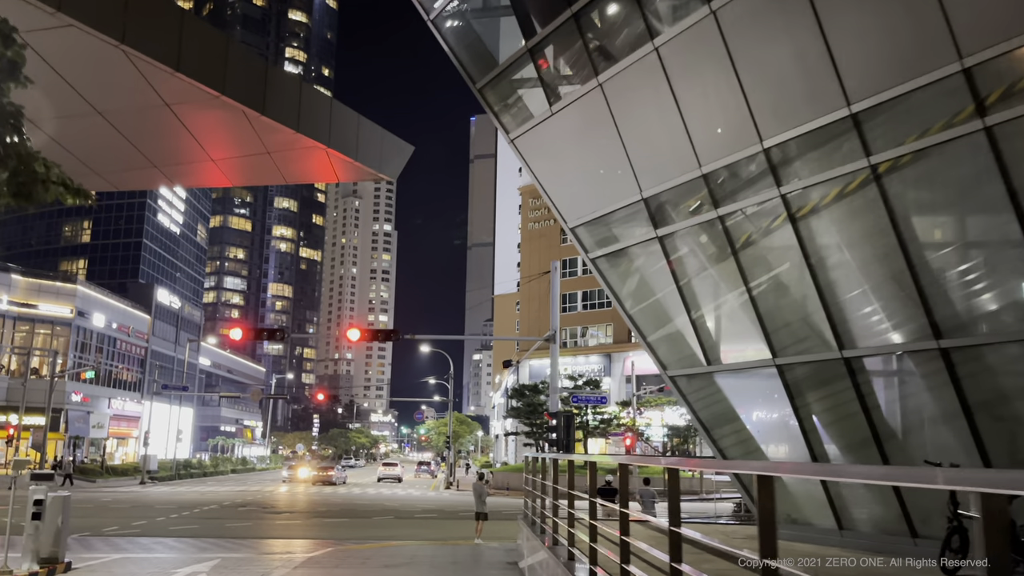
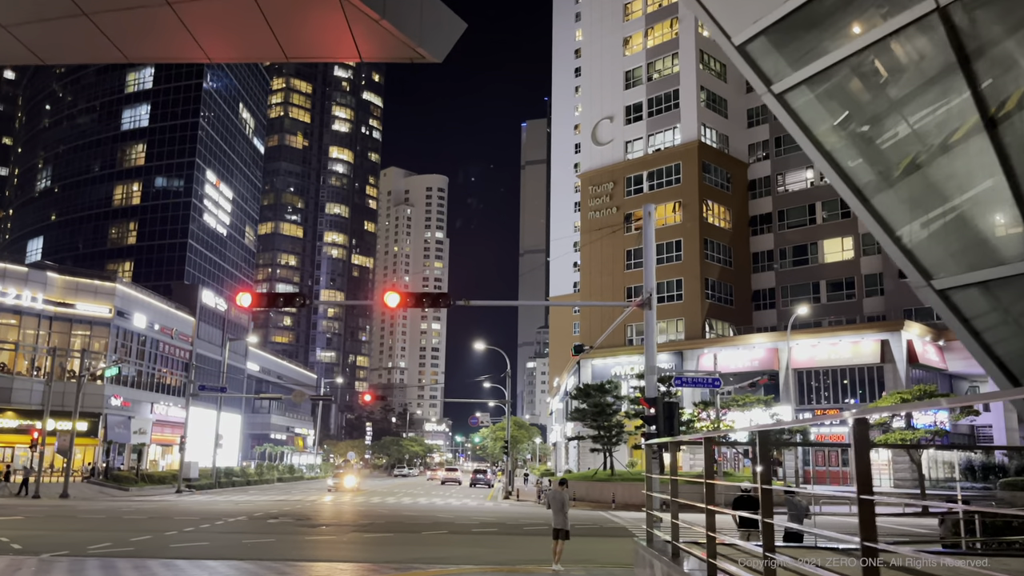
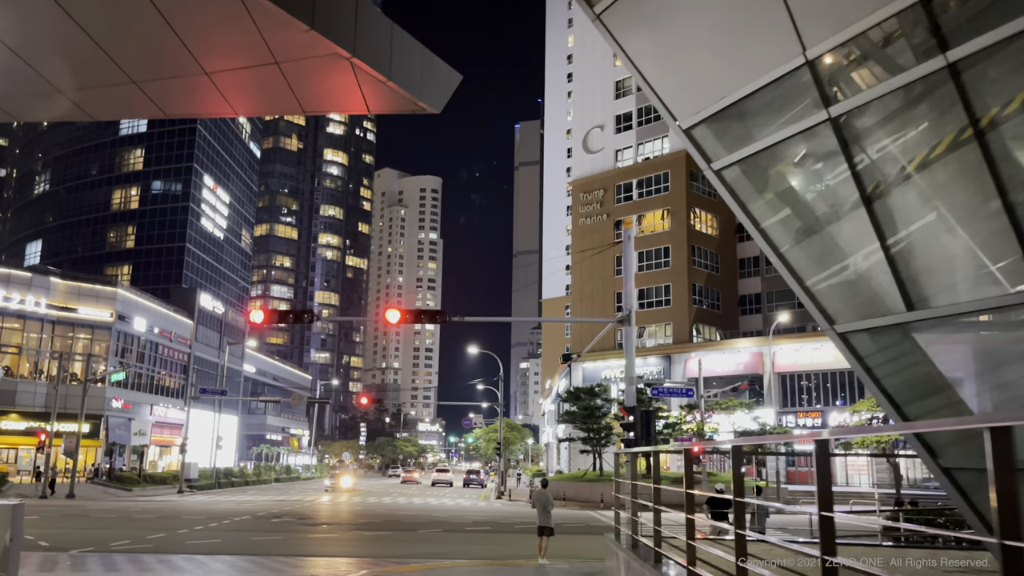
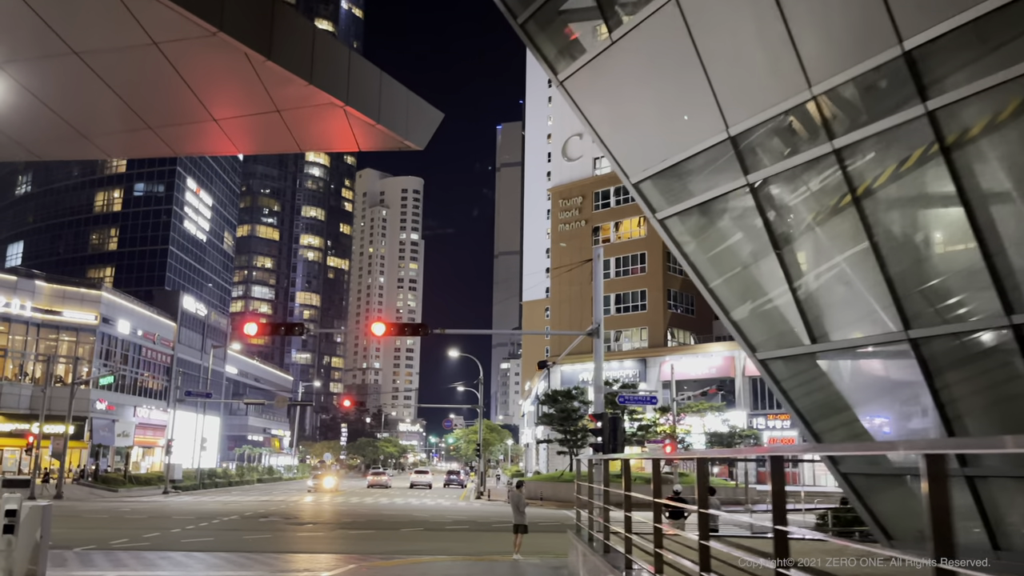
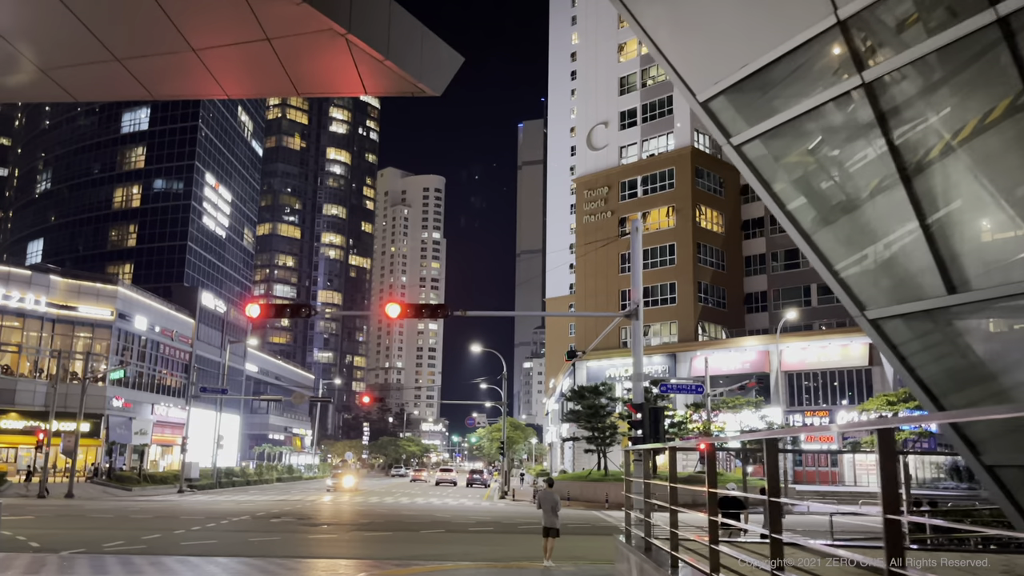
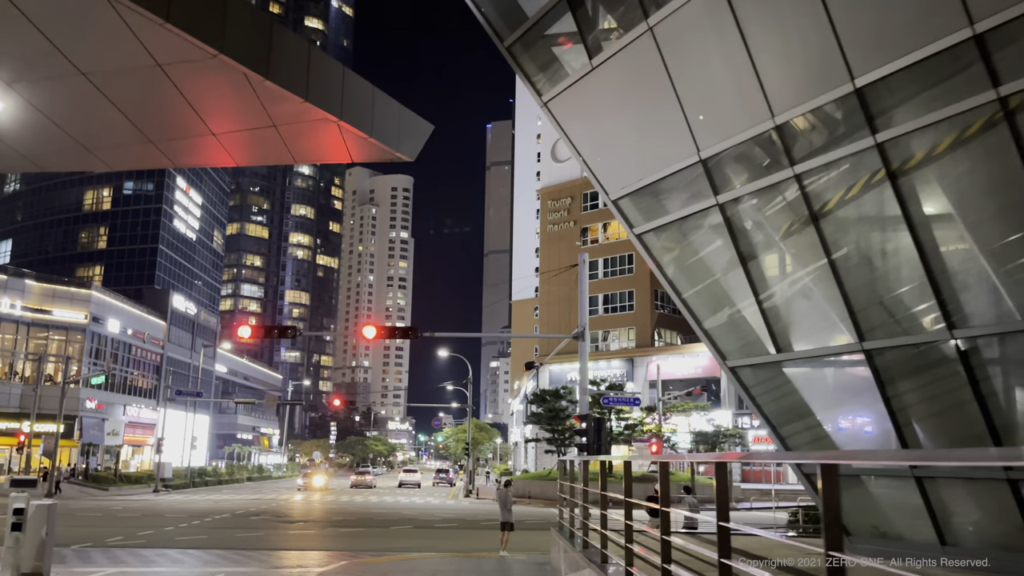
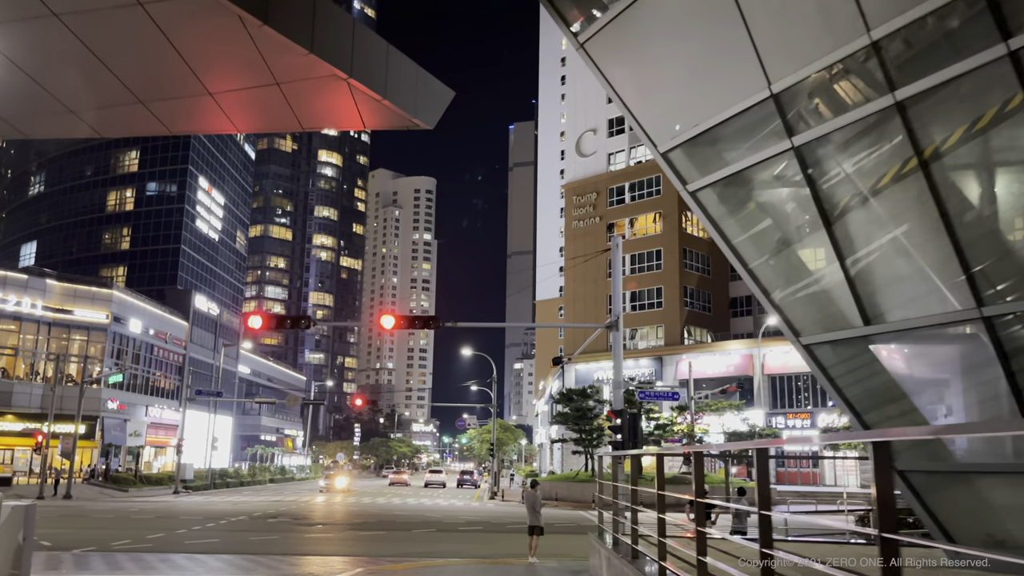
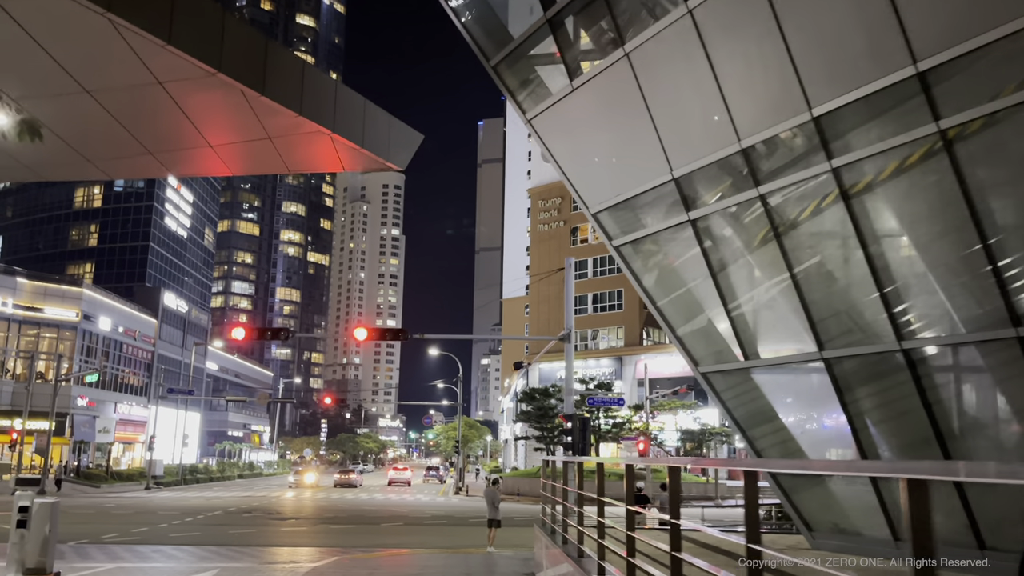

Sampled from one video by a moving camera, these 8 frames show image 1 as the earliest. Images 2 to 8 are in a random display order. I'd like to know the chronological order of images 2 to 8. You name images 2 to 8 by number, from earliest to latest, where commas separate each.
8, 6, 4, 7, 3, 5, 2
